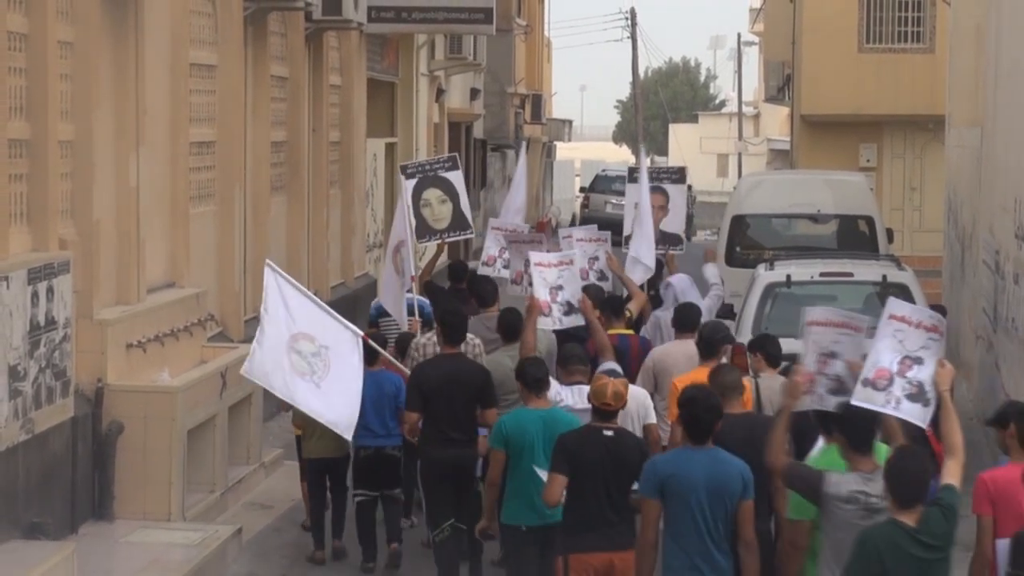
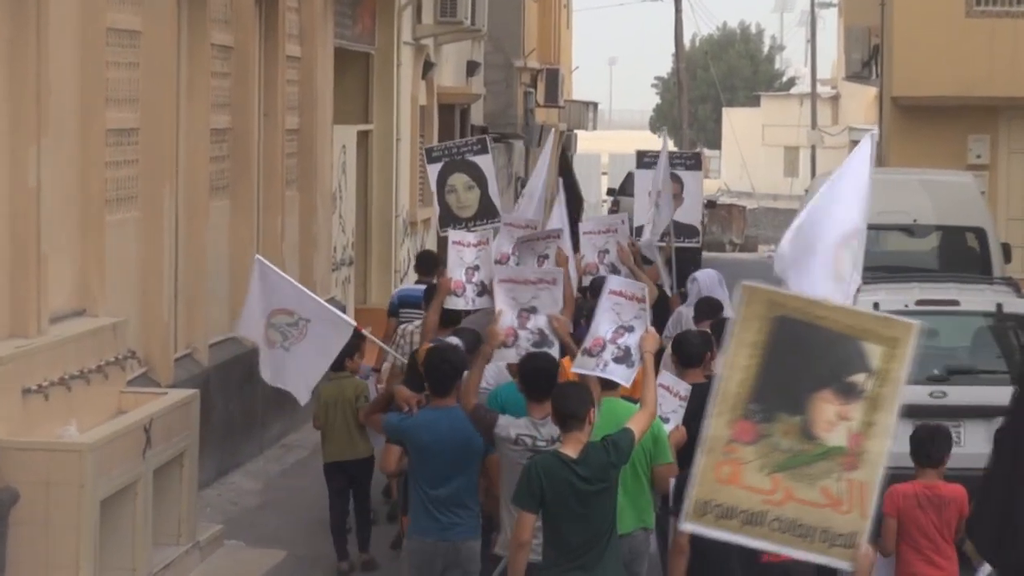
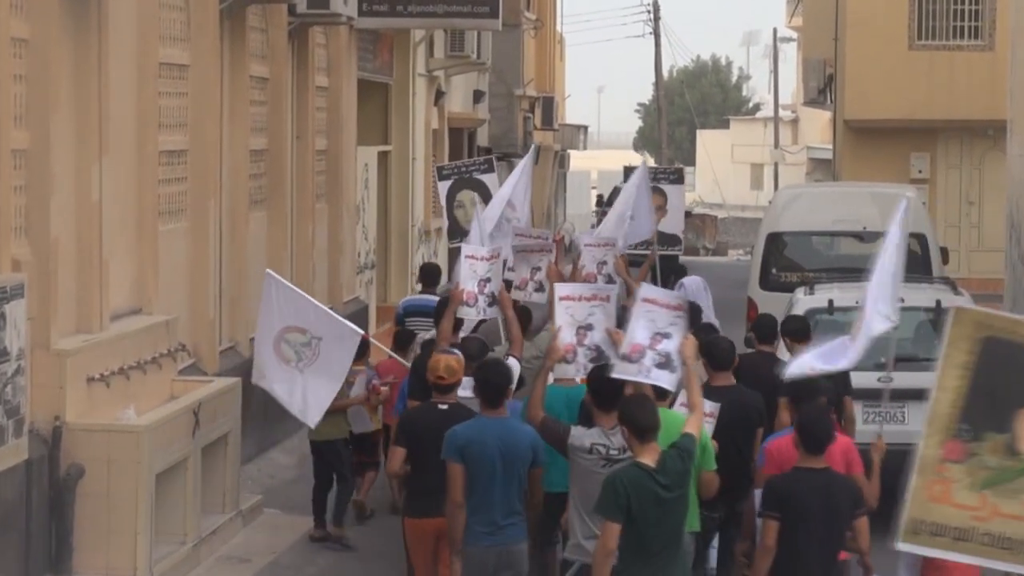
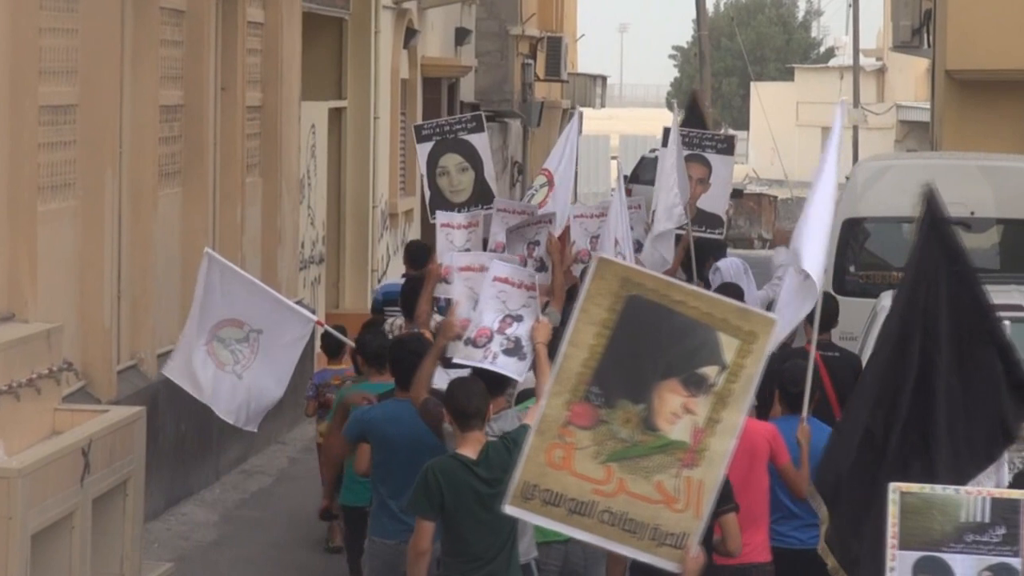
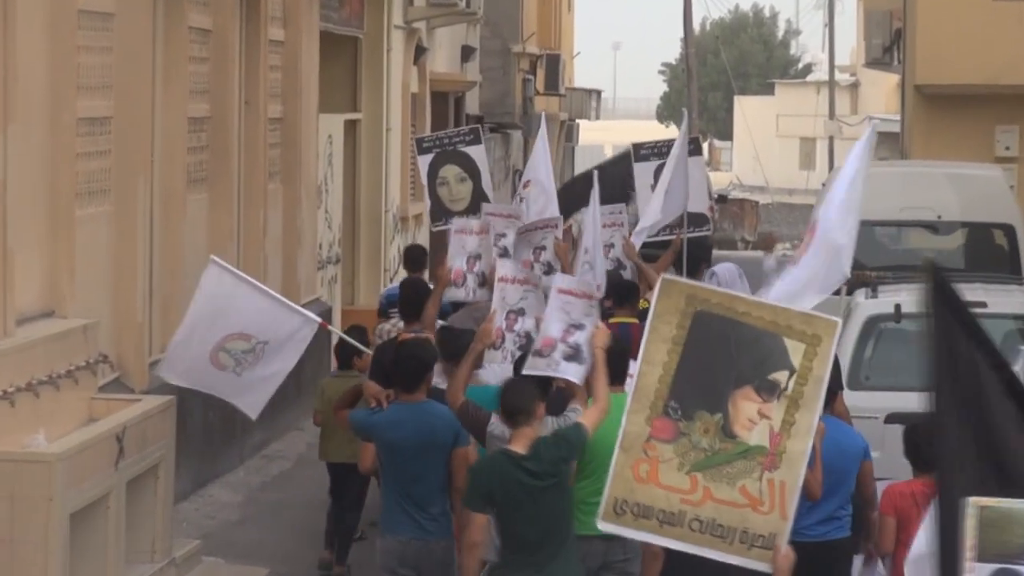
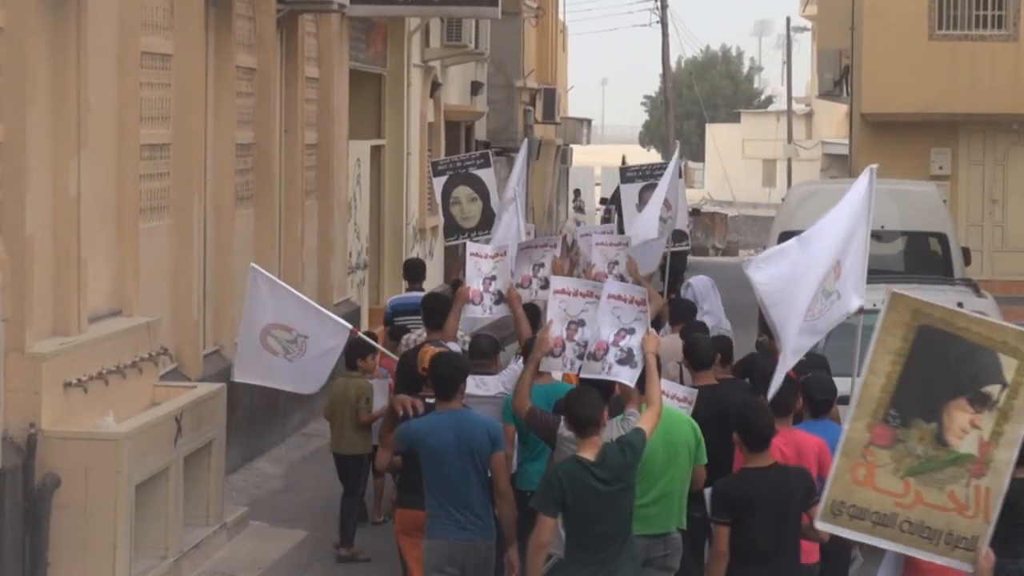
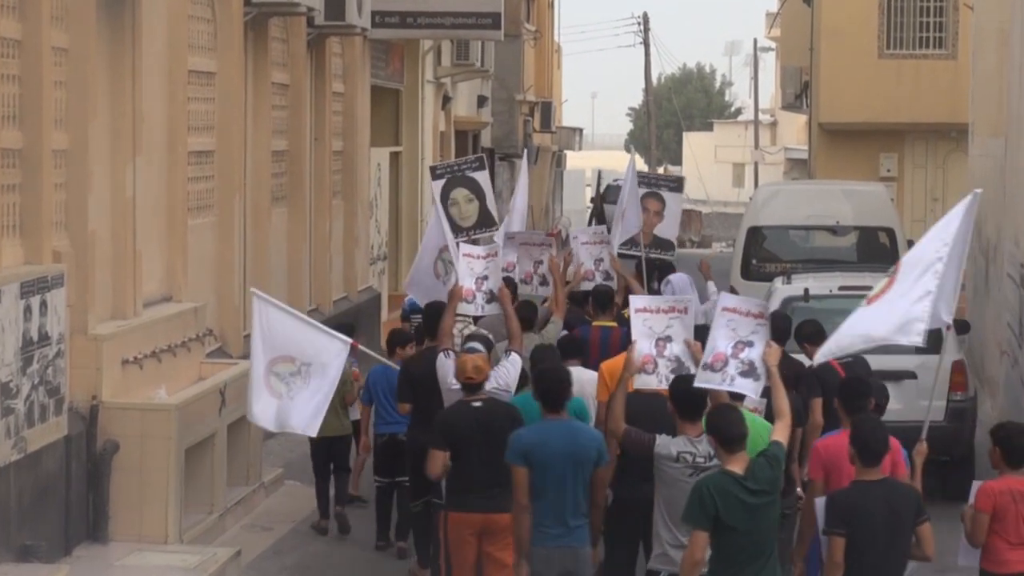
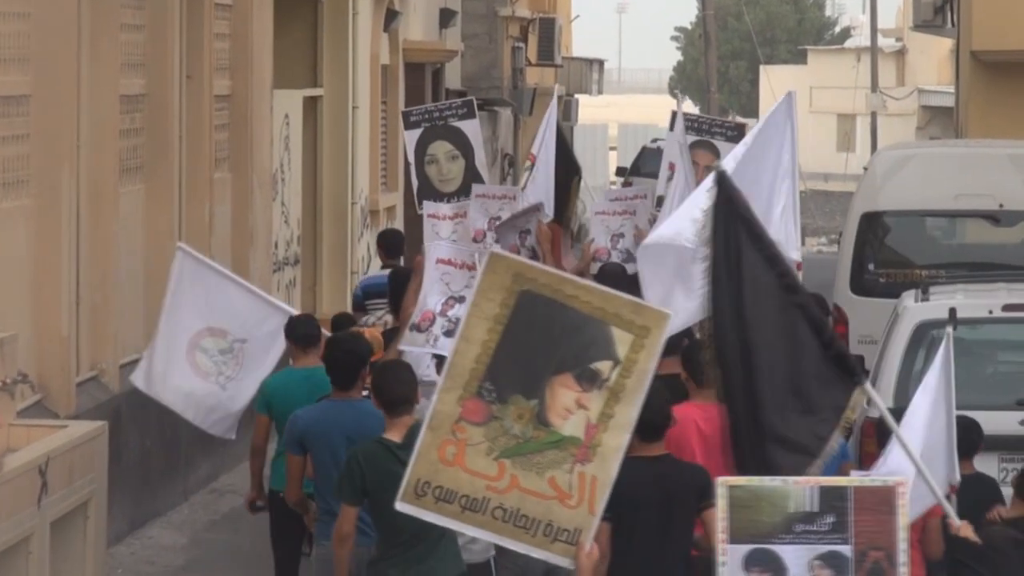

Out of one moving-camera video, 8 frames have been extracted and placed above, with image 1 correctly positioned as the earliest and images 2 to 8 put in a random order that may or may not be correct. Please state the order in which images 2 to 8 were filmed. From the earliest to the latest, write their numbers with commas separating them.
7, 3, 6, 2, 5, 4, 8
